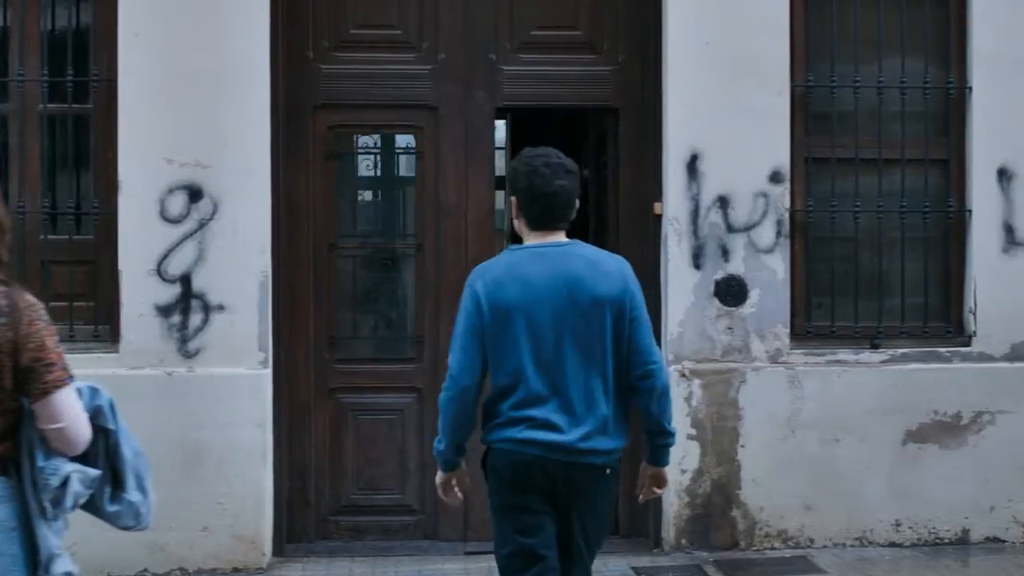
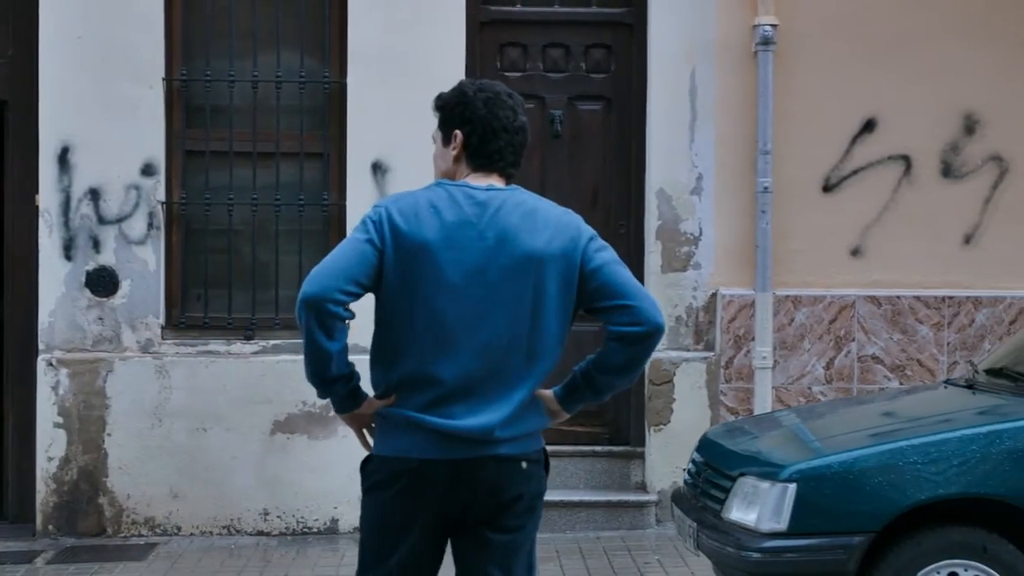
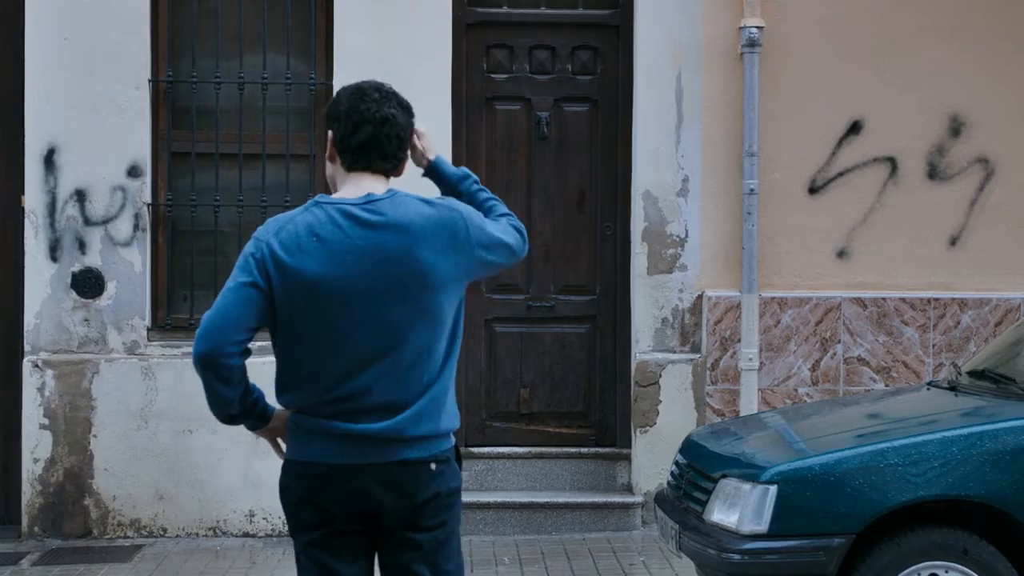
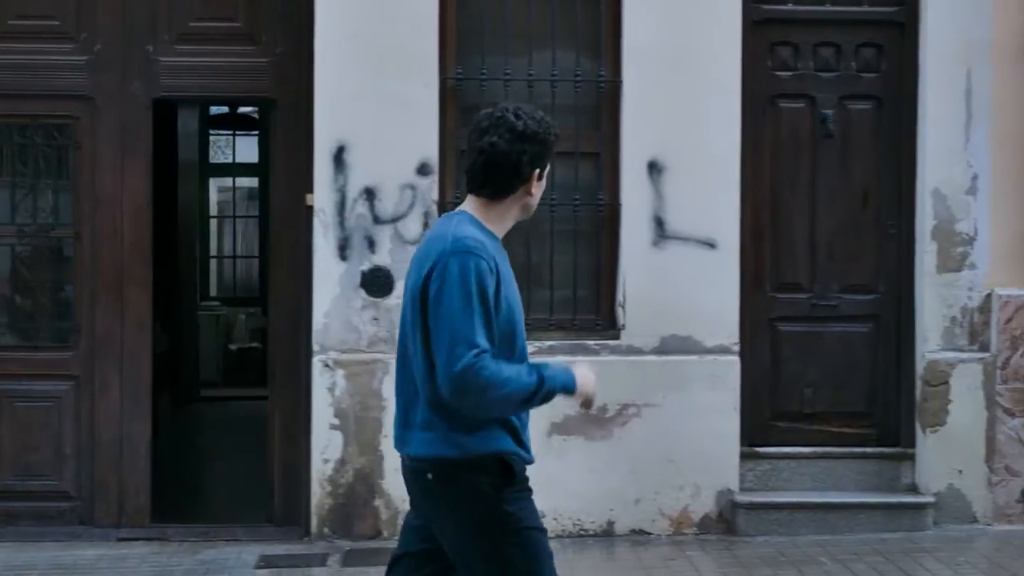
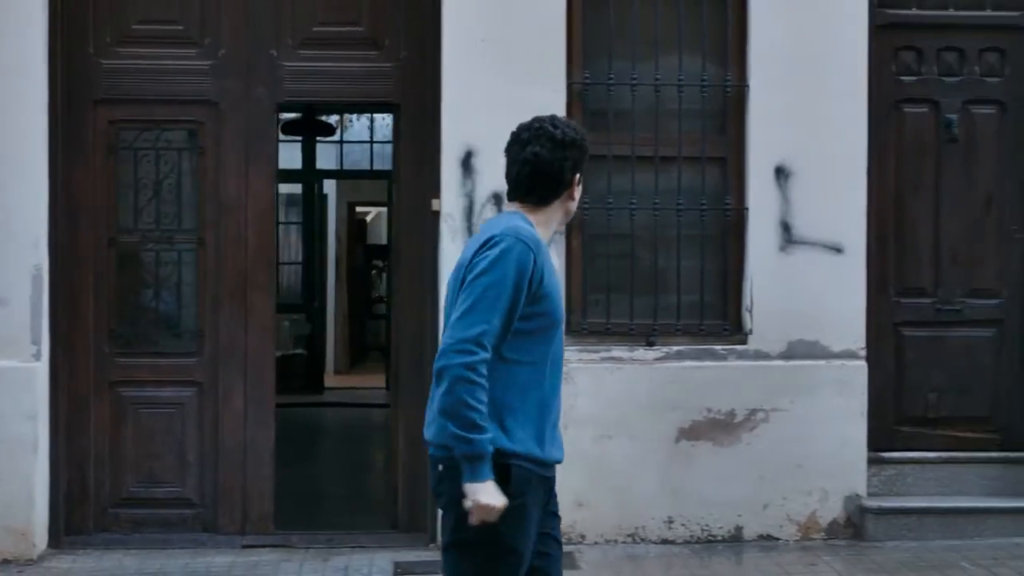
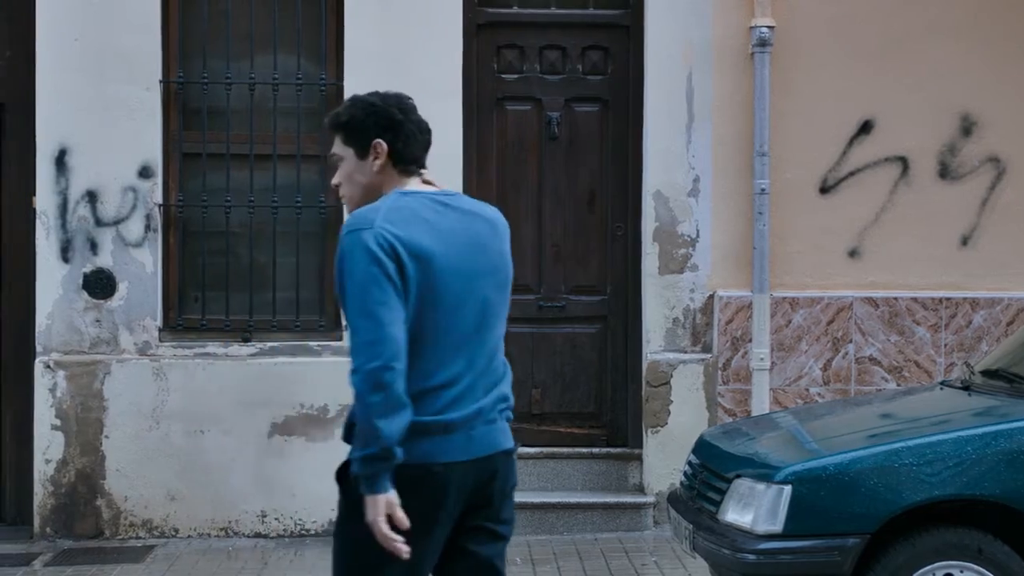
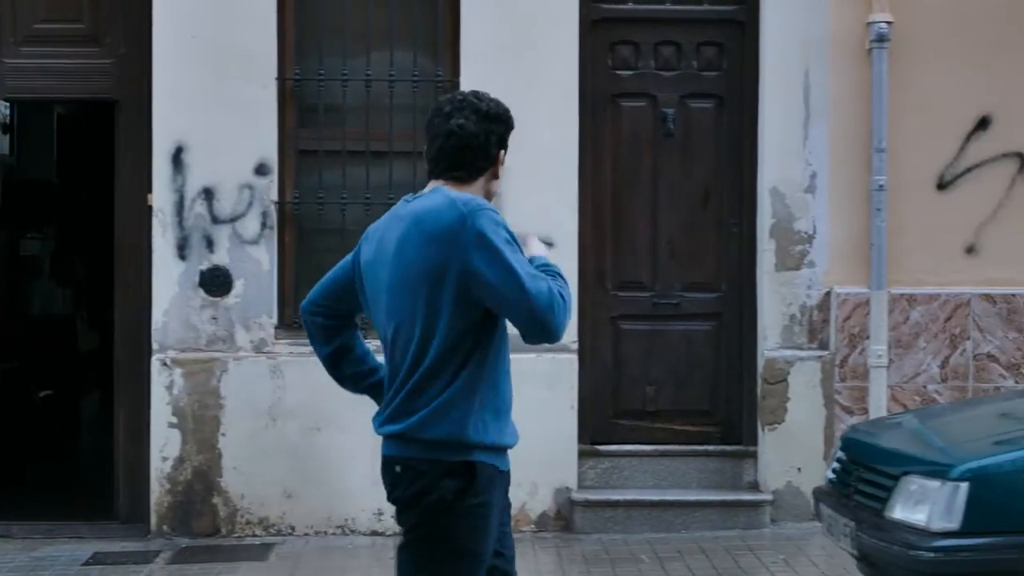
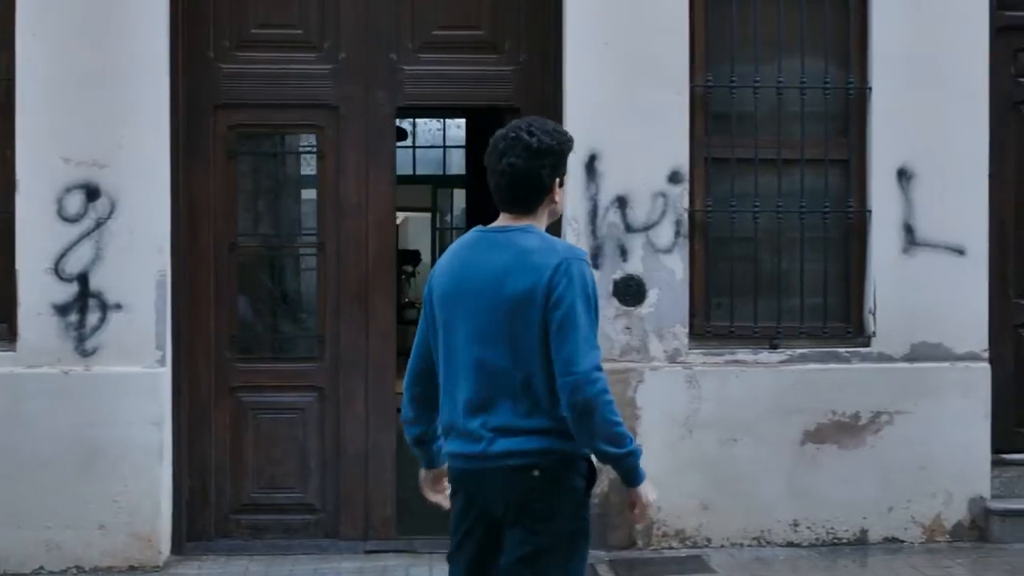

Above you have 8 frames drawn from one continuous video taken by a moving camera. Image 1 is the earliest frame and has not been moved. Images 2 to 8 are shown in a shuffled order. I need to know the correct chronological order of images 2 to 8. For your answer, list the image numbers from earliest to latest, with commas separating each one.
8, 5, 4, 7, 2, 3, 6
